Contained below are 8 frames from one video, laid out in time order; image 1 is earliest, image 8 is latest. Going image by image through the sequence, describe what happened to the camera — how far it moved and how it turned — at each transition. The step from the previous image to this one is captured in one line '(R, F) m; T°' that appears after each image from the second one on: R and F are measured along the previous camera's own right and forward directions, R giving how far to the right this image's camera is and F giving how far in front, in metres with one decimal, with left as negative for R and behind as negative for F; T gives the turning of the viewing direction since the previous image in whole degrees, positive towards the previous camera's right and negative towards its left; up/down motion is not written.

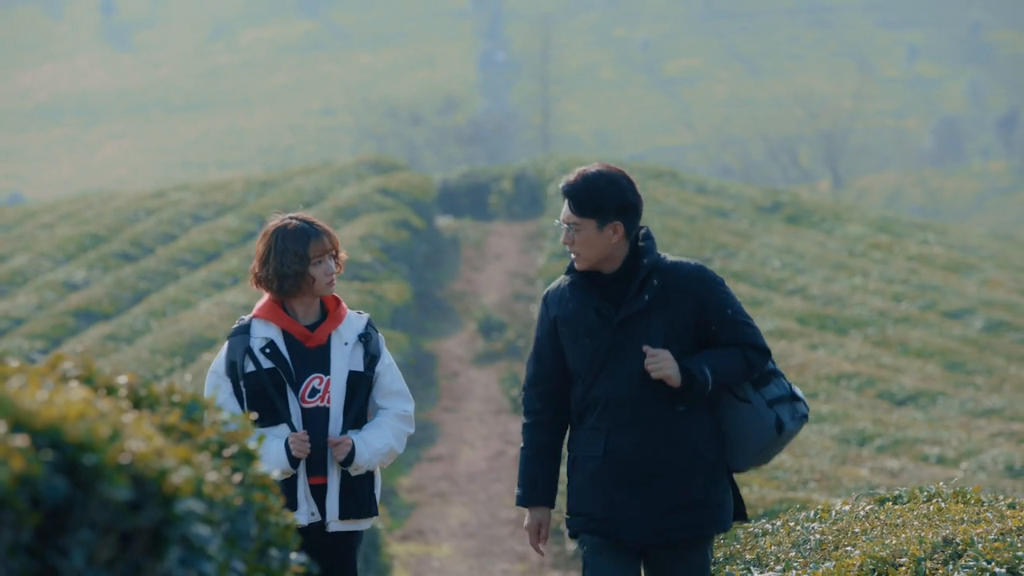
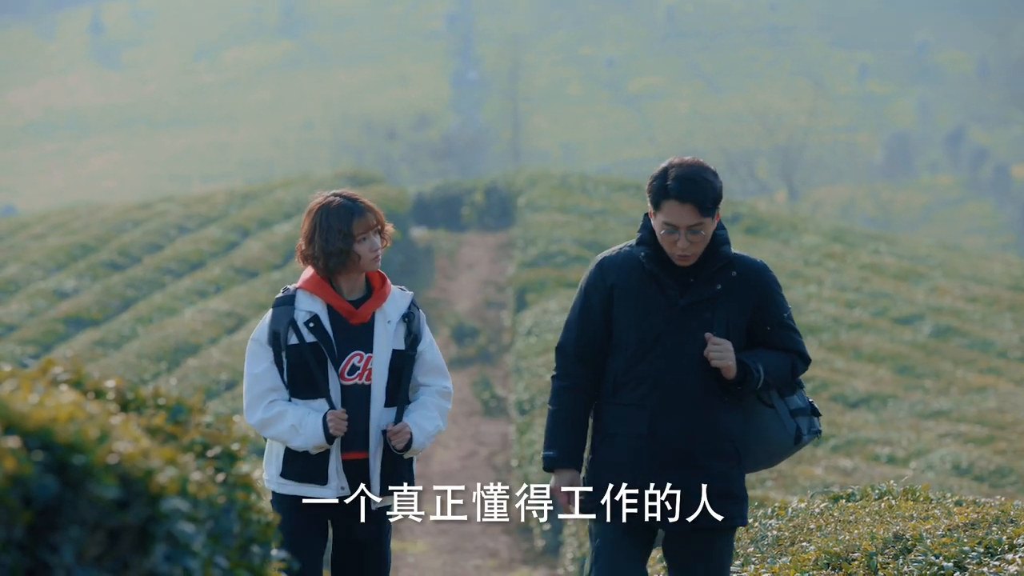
(+0.2, -0.6) m; +1°
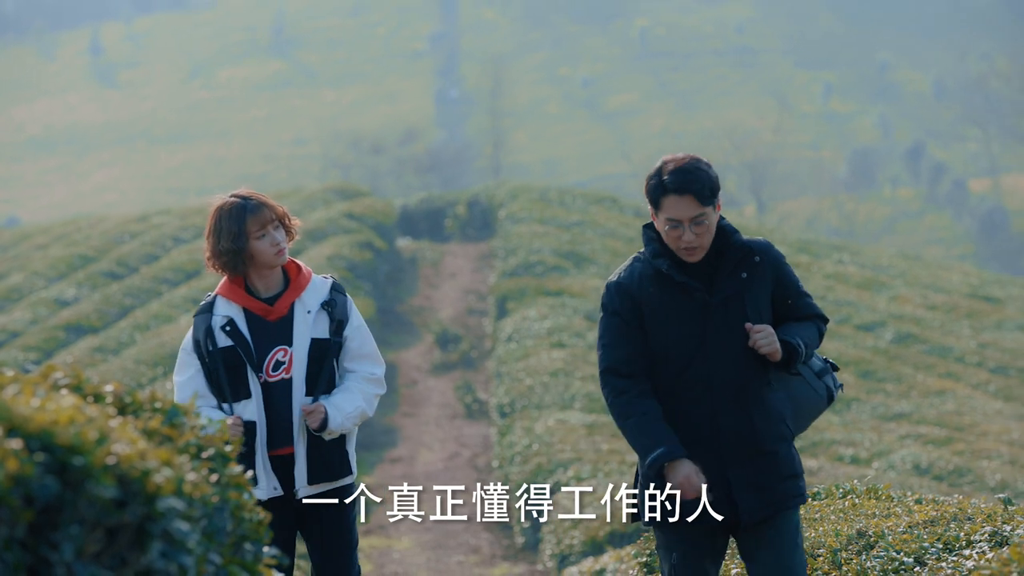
(+0.1, -0.6) m; +1°
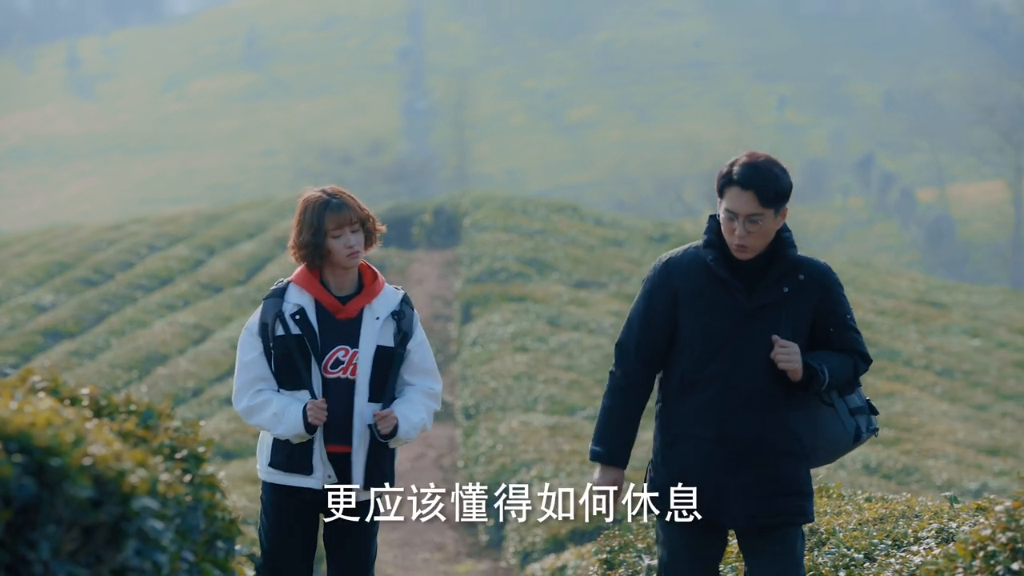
(+0.2, -0.5) m; +1°
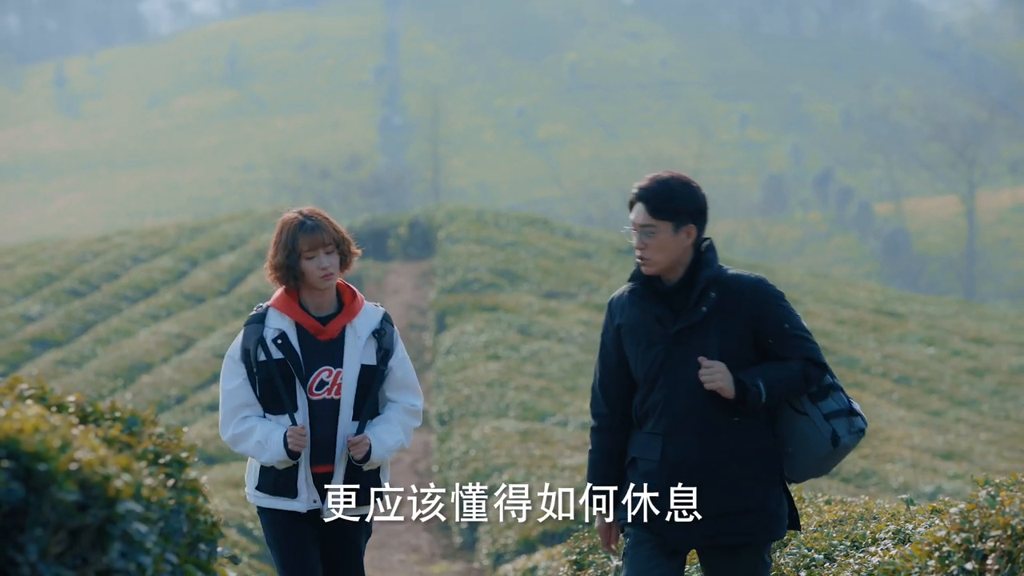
(+0.2, -0.5) m; +1°
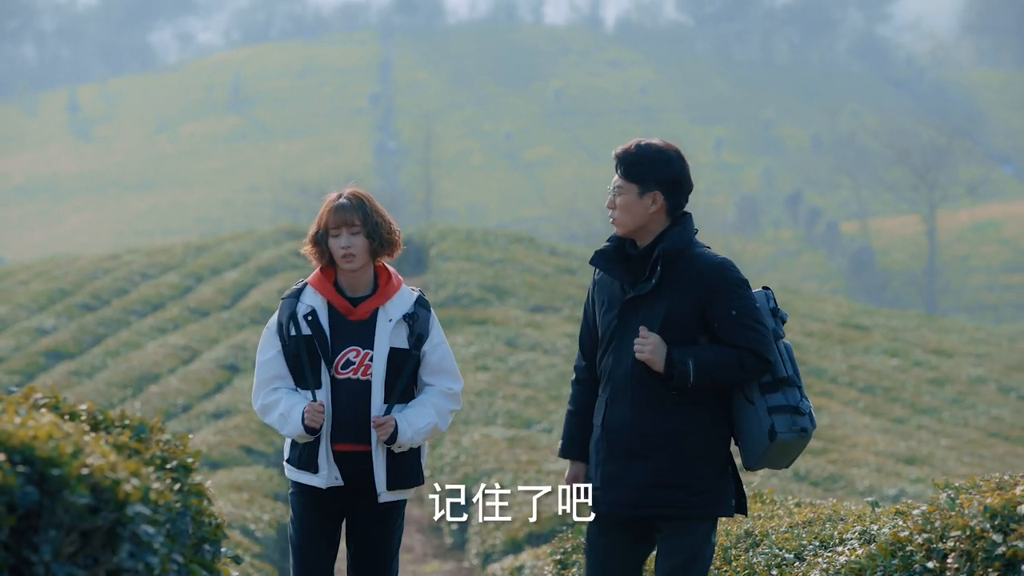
(0.0, -0.9) m; +1°
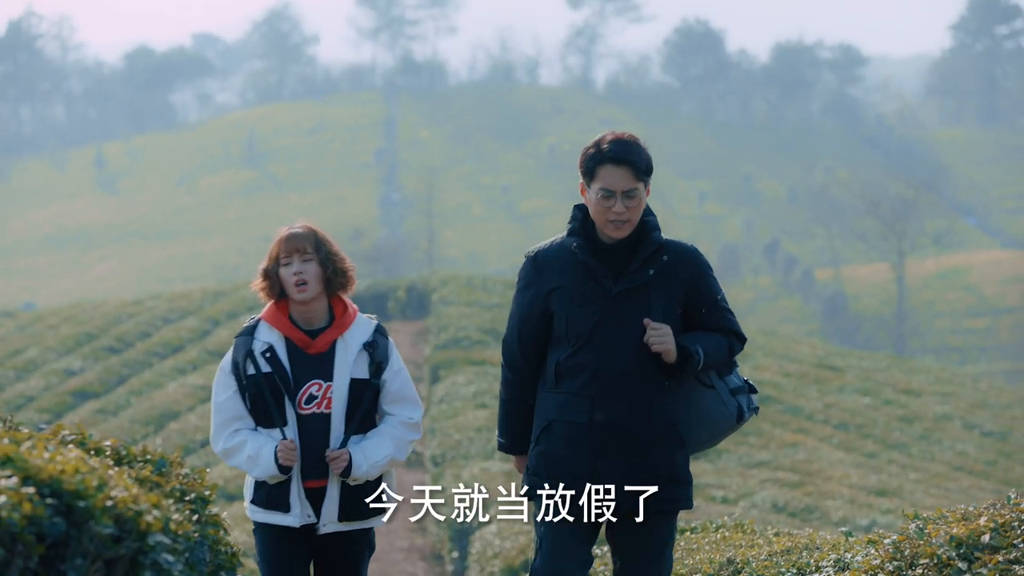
(-0.1, -1.1) m; 0°
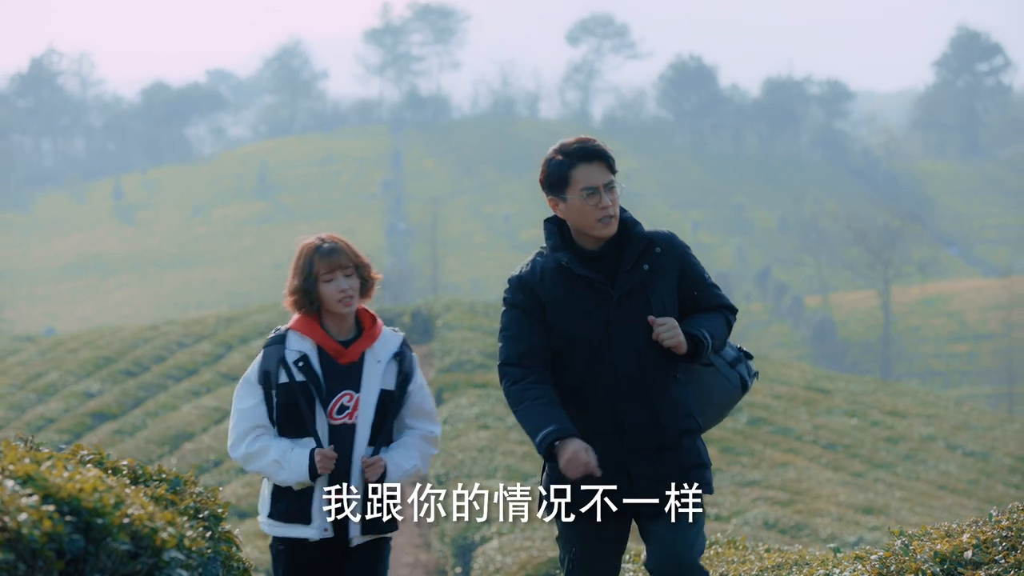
(-0.1, -0.7) m; 0°
